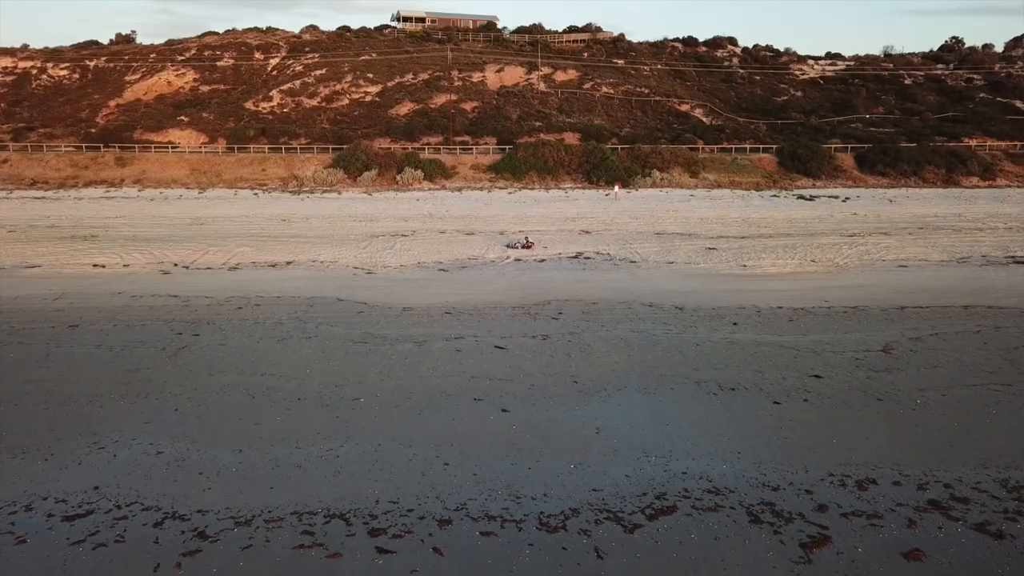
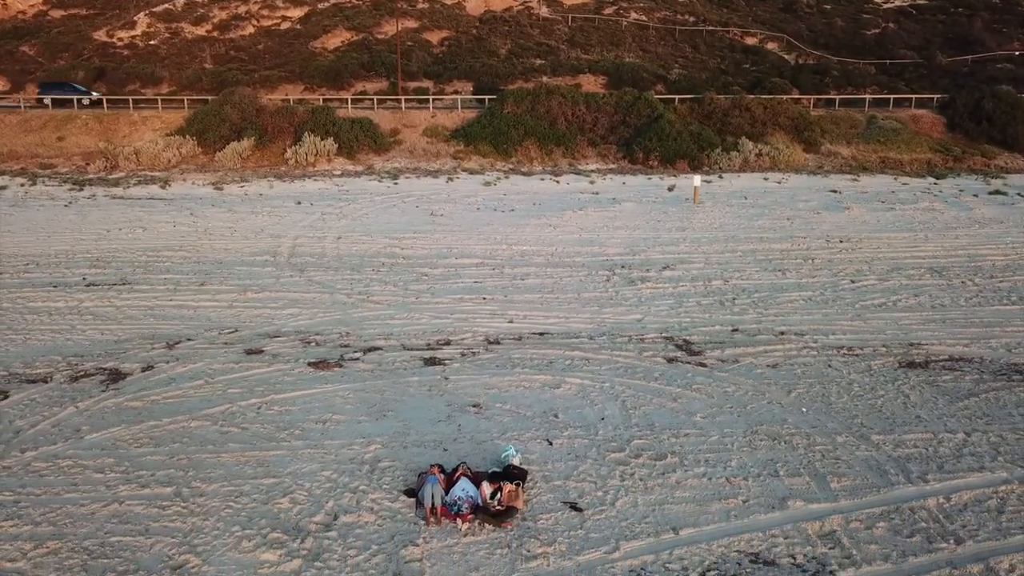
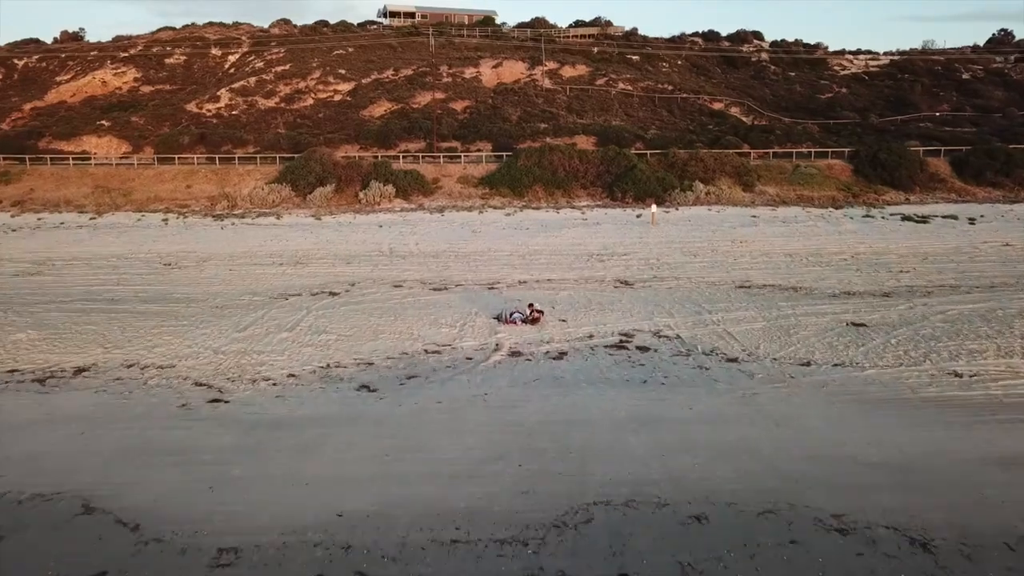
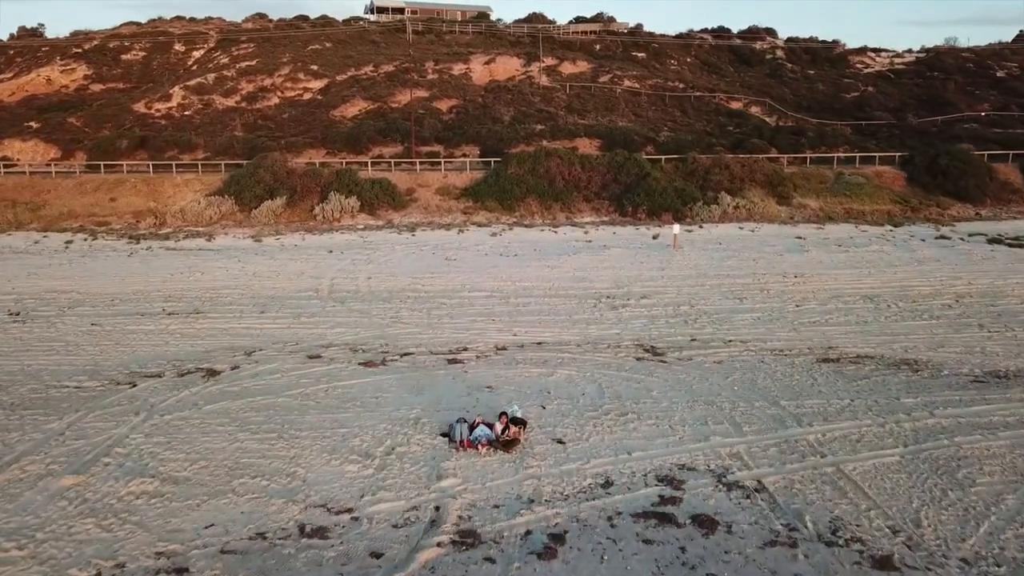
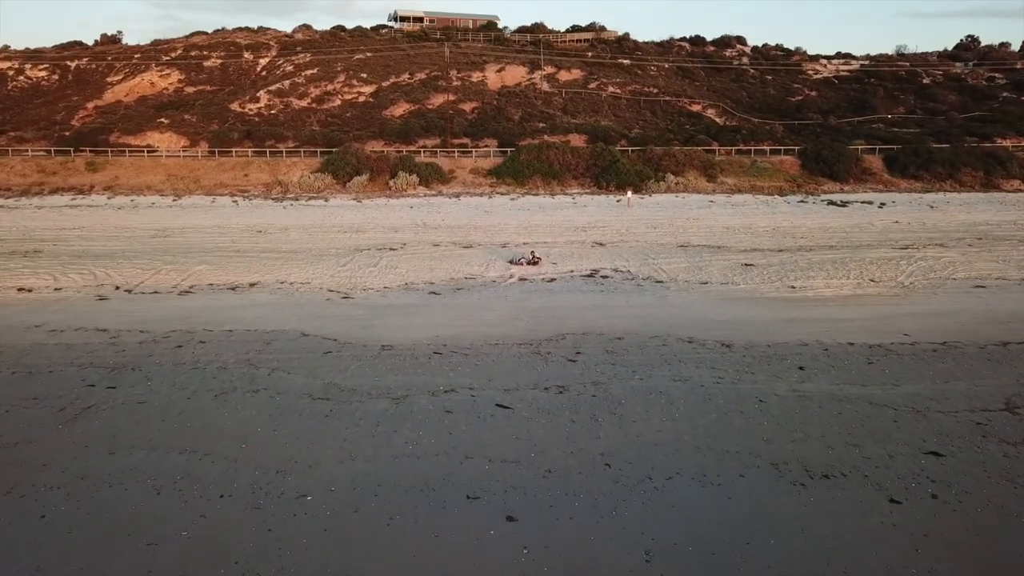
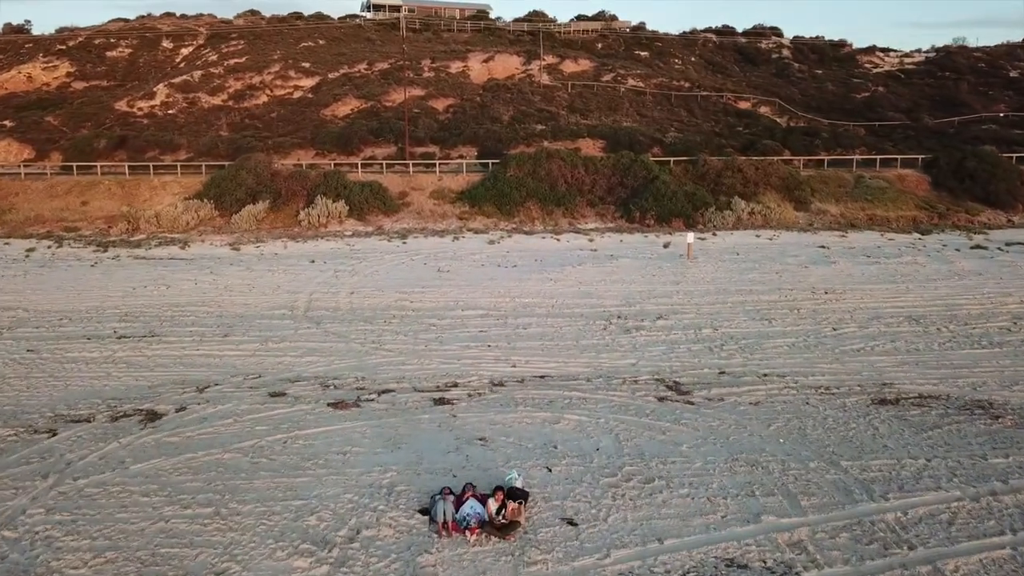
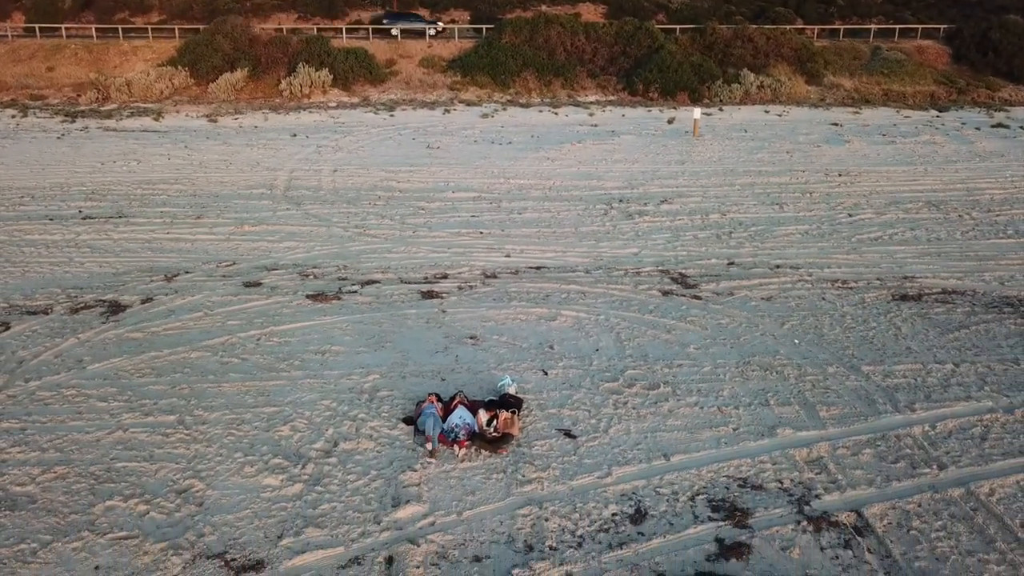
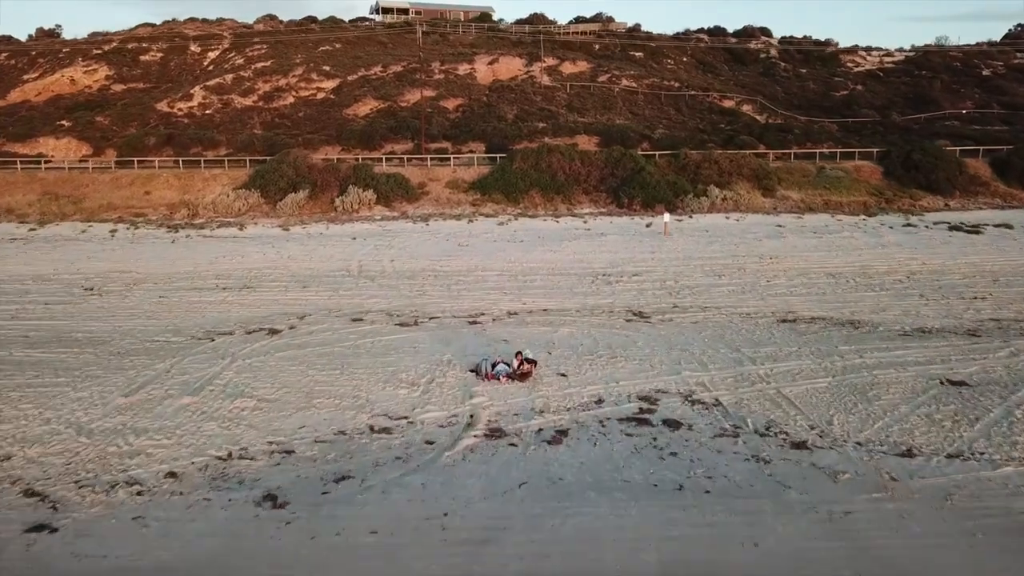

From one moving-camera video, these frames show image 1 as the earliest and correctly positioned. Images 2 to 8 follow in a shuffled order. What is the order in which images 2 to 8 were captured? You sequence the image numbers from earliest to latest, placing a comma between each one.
5, 3, 8, 4, 6, 2, 7
